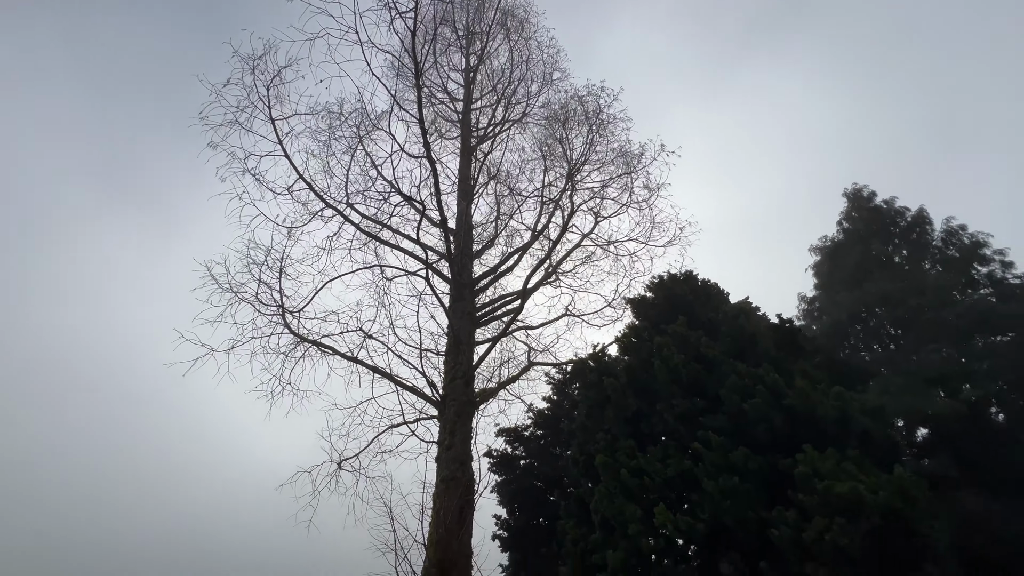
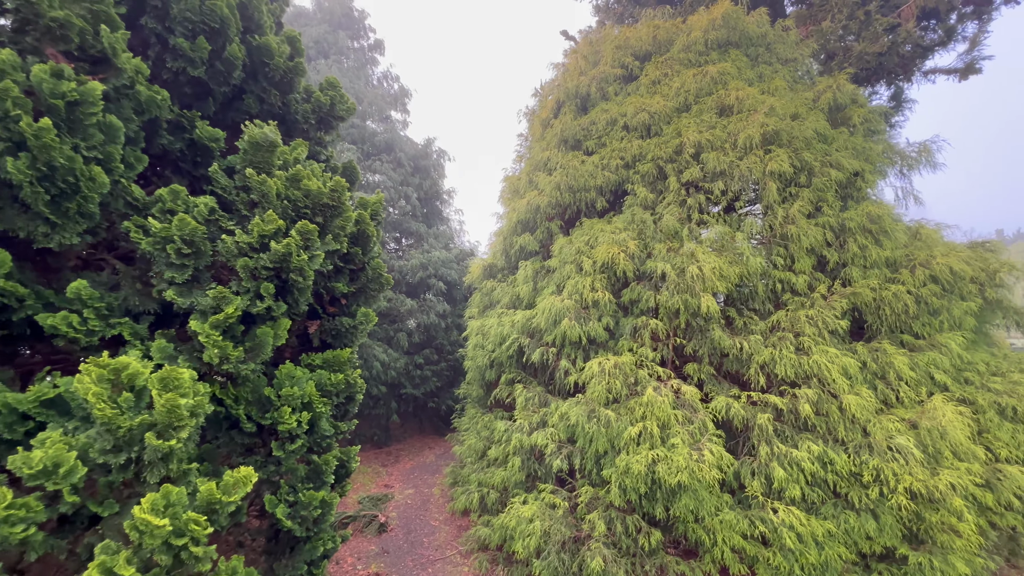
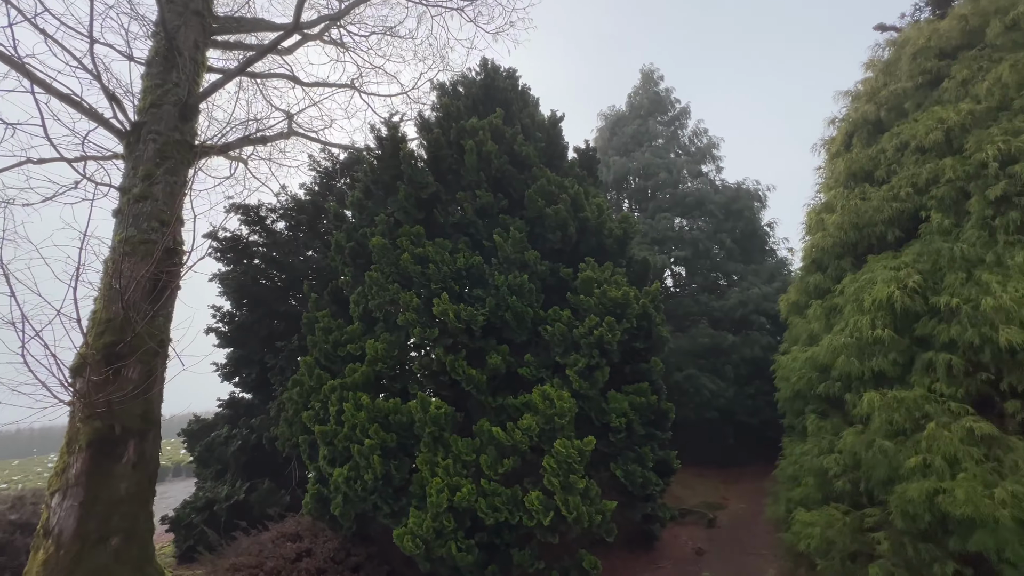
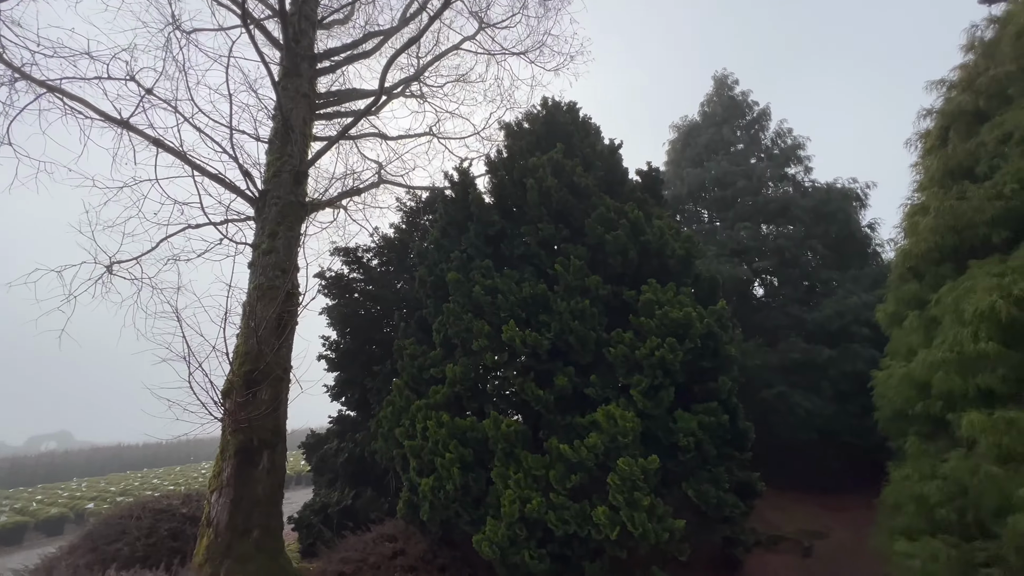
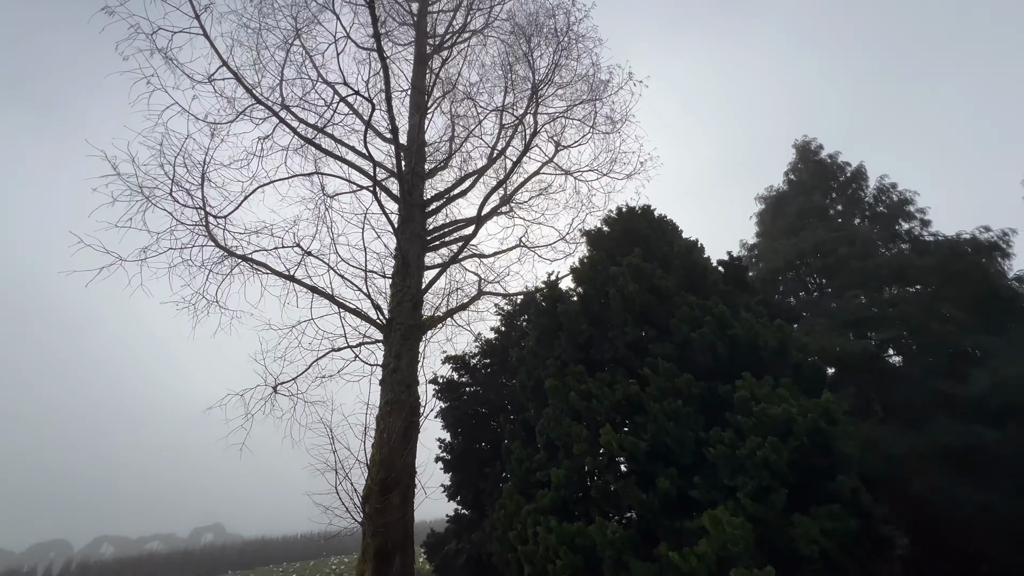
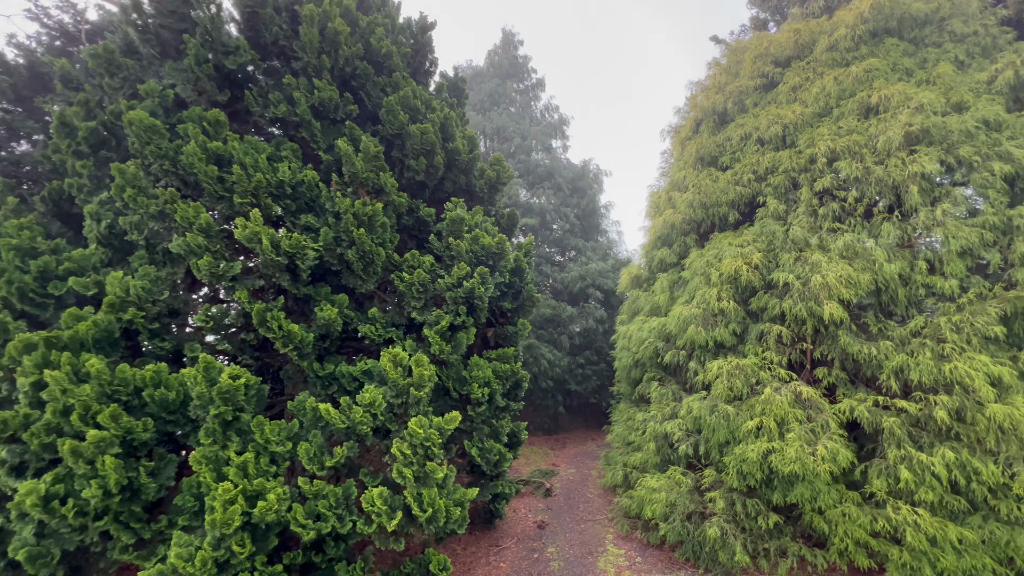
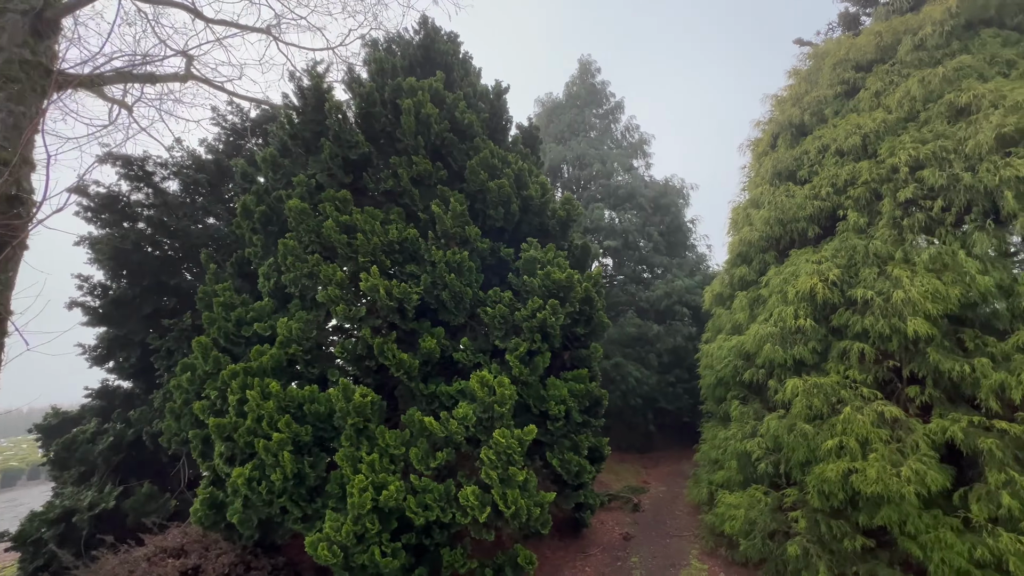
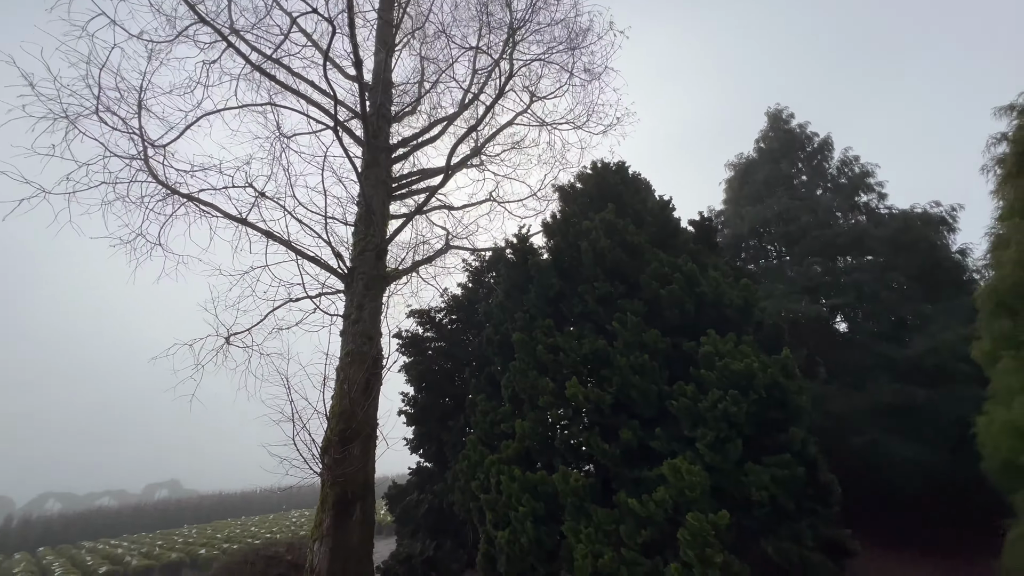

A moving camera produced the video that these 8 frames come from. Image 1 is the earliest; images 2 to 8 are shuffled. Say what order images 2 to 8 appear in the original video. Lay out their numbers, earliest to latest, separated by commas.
5, 8, 4, 3, 7, 6, 2
